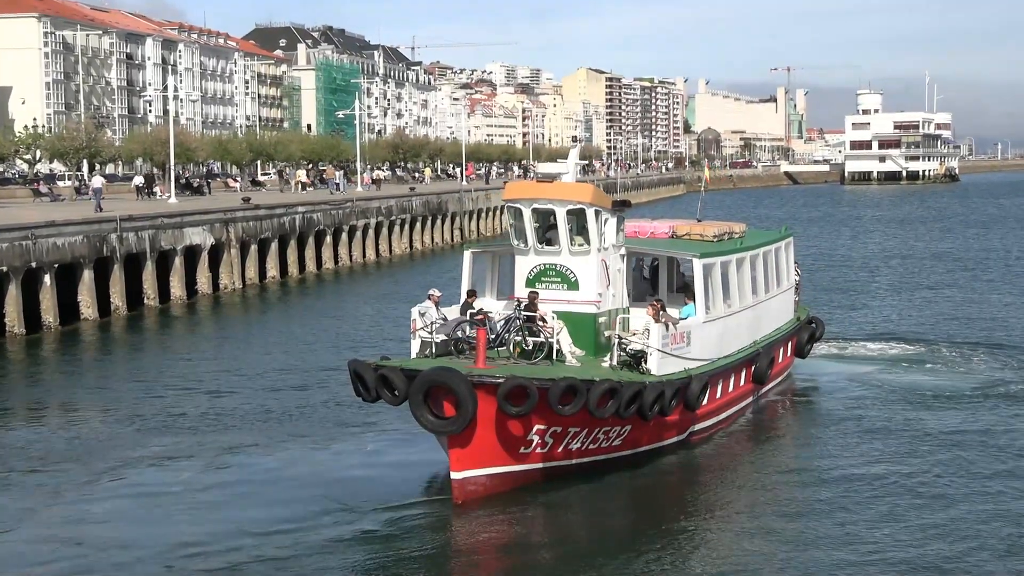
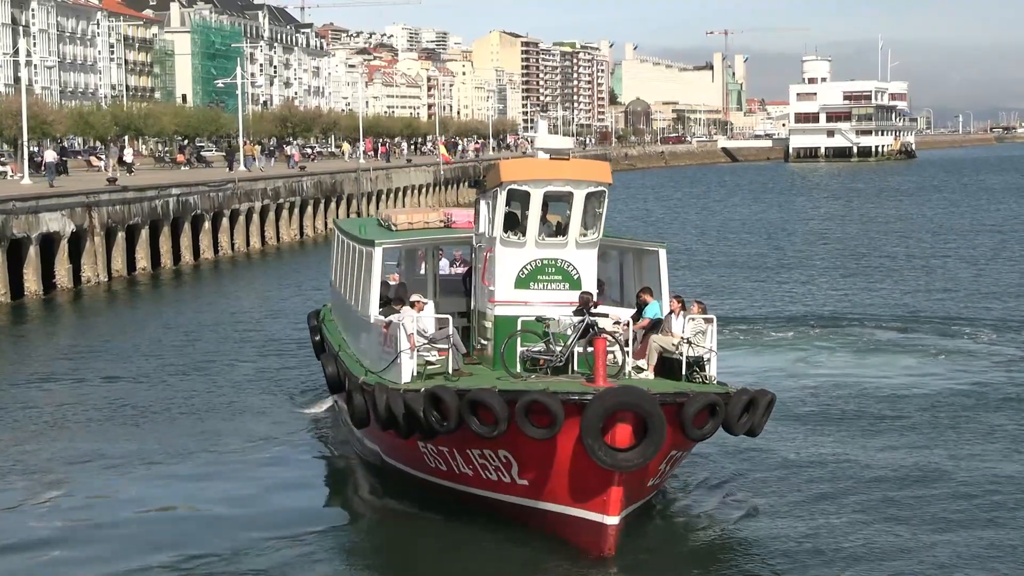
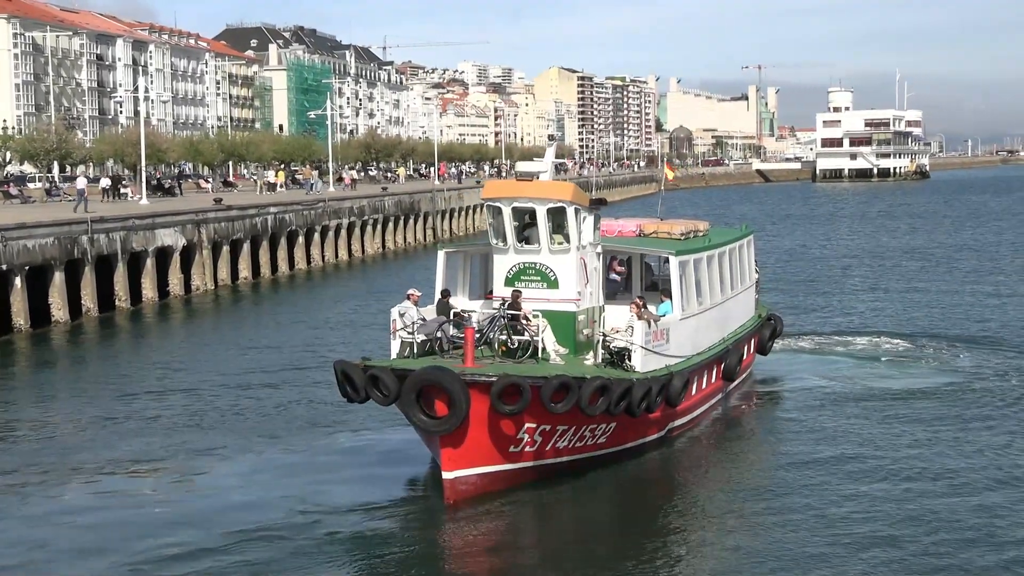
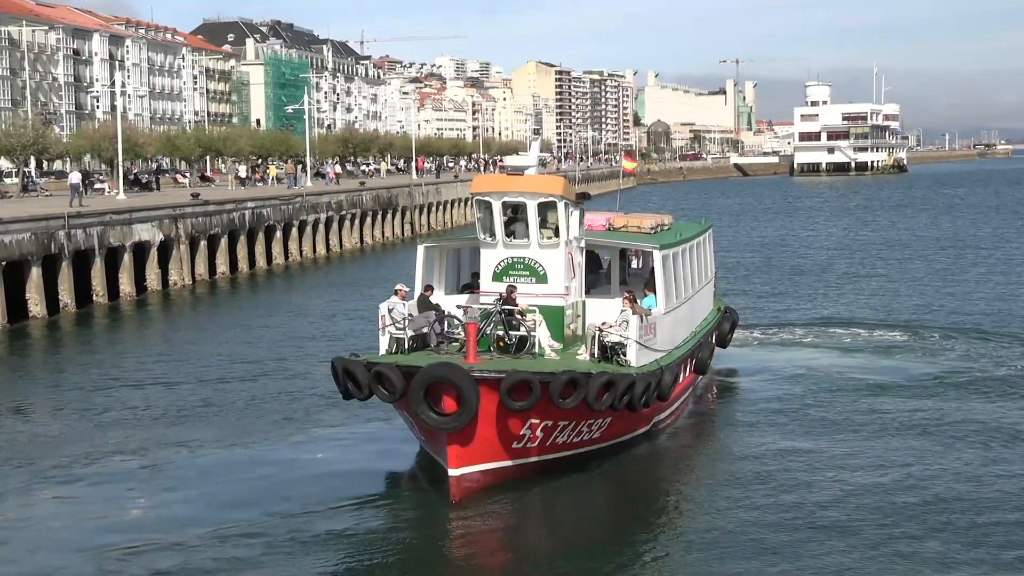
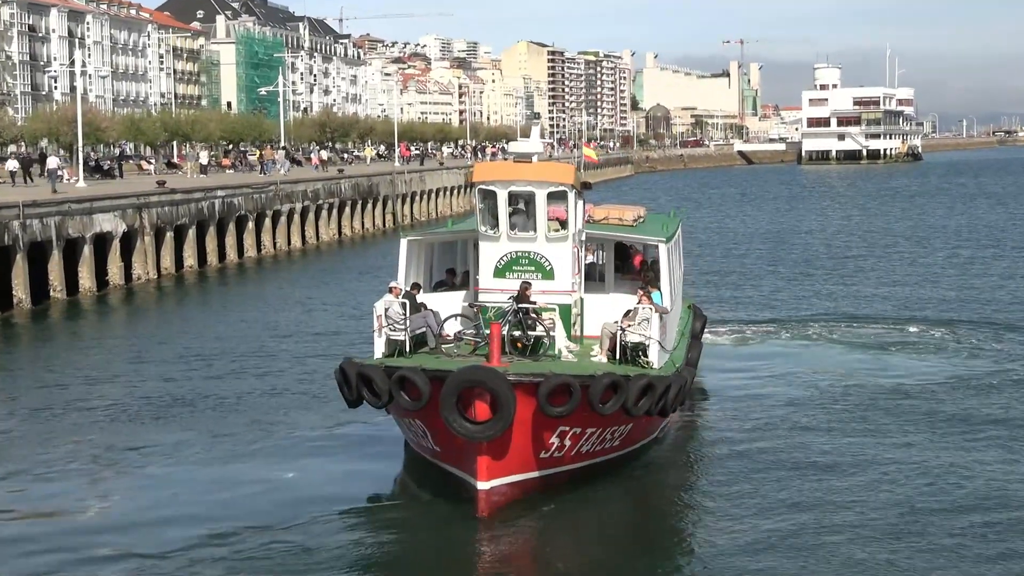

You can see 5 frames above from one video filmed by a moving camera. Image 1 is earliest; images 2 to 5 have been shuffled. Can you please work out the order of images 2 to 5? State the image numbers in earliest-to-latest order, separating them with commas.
3, 4, 5, 2
